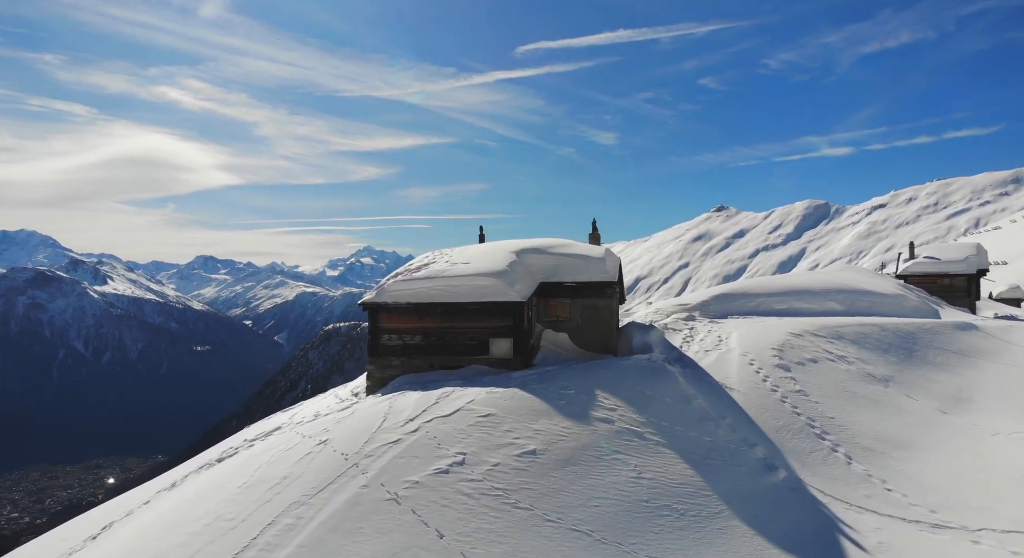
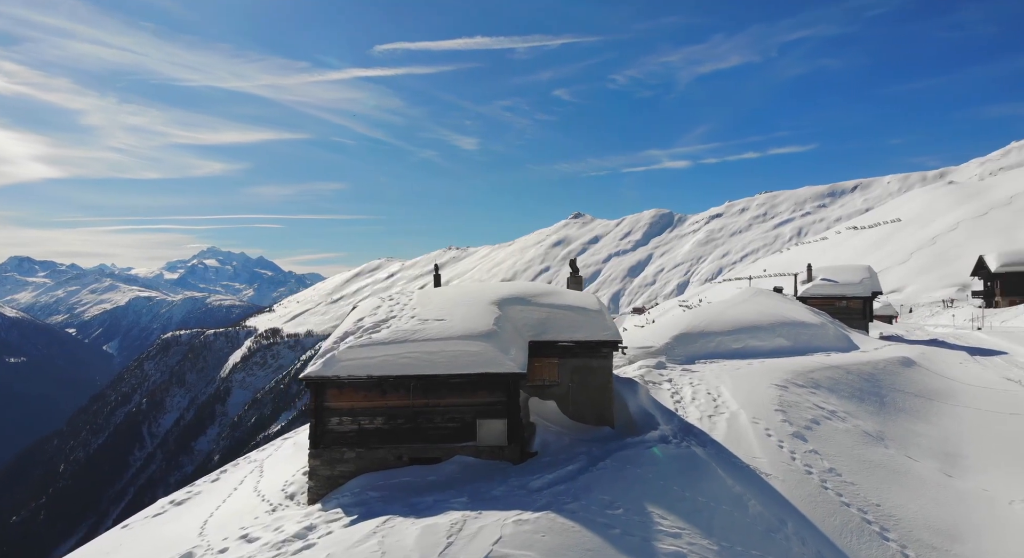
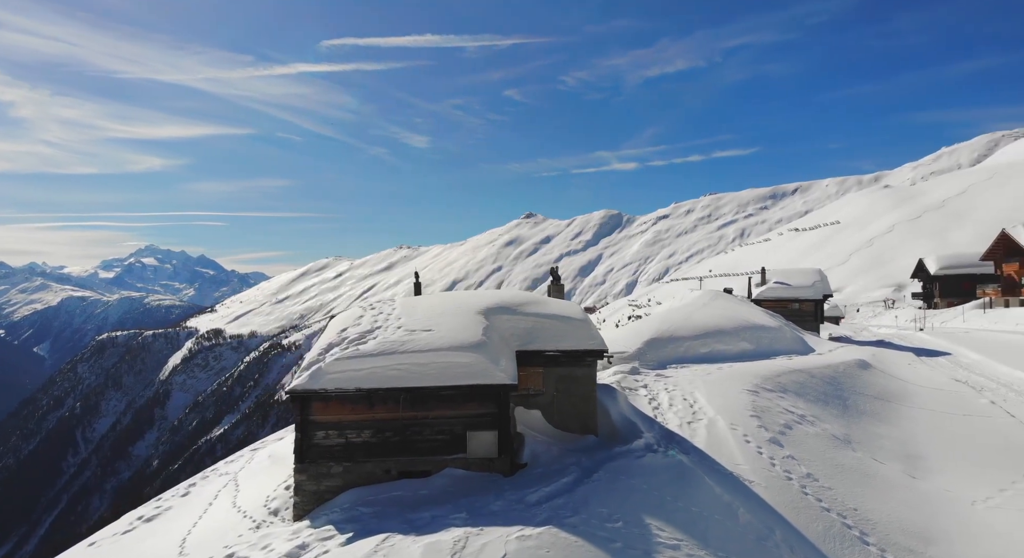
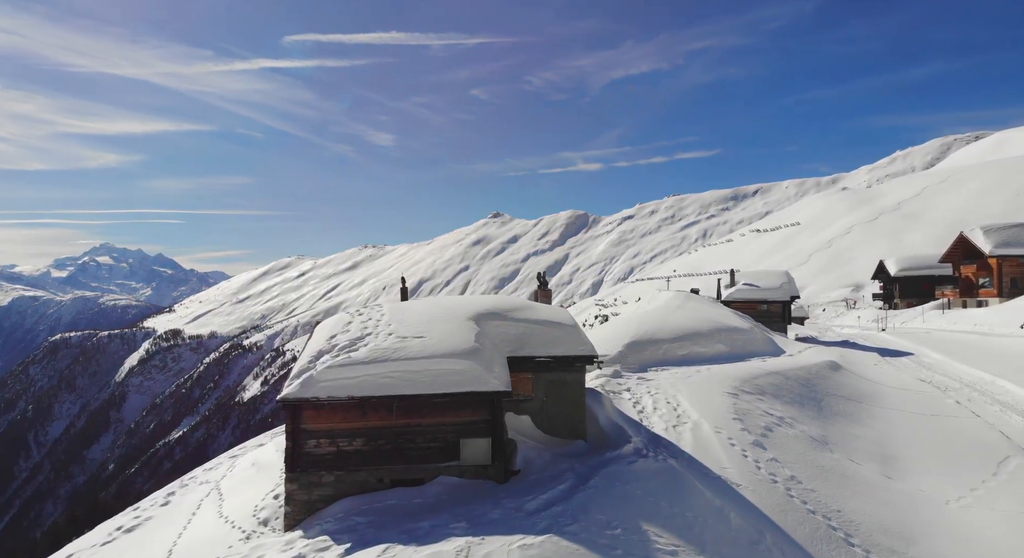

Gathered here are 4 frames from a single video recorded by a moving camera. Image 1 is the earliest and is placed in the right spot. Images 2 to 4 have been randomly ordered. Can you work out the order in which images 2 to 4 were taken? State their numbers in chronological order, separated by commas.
2, 3, 4
